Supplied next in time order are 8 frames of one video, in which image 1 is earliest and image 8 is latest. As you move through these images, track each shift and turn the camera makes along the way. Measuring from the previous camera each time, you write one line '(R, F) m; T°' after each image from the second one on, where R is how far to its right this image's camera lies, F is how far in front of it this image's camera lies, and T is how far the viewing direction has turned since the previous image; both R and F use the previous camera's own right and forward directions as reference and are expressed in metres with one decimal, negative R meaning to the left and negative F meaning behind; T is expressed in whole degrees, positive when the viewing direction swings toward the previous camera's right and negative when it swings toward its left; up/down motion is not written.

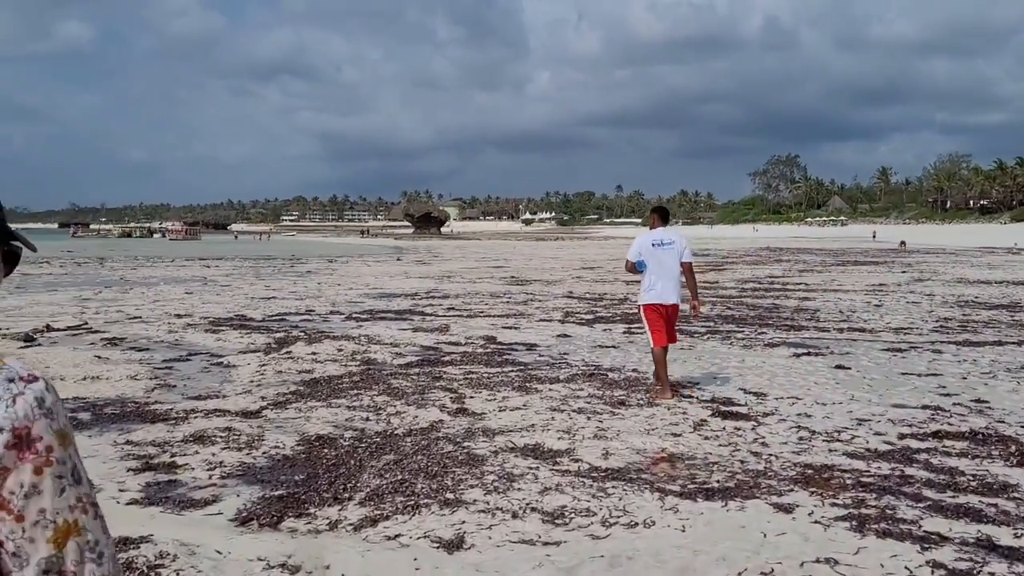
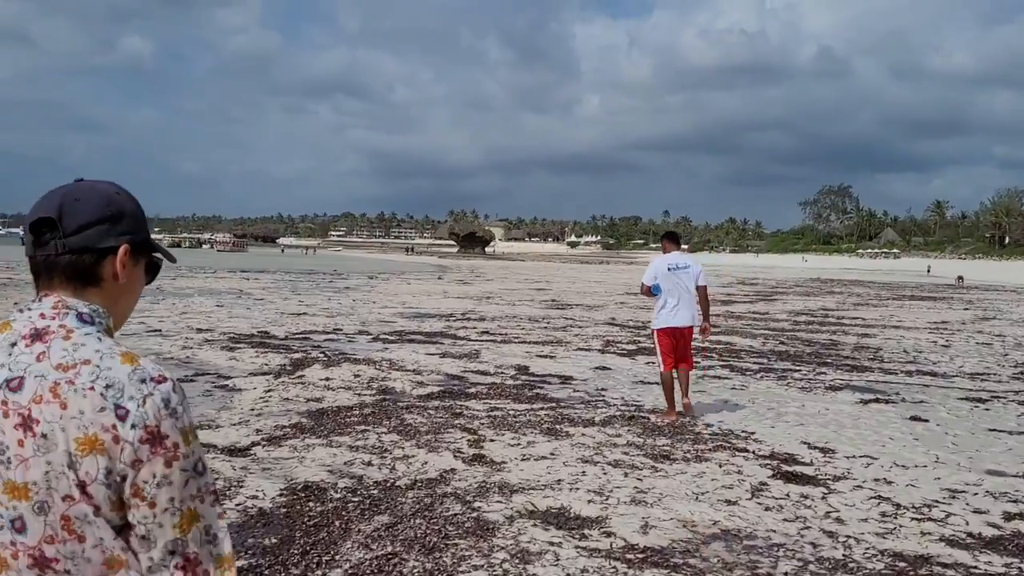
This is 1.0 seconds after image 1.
(+0.1, +1.0) m; -3°
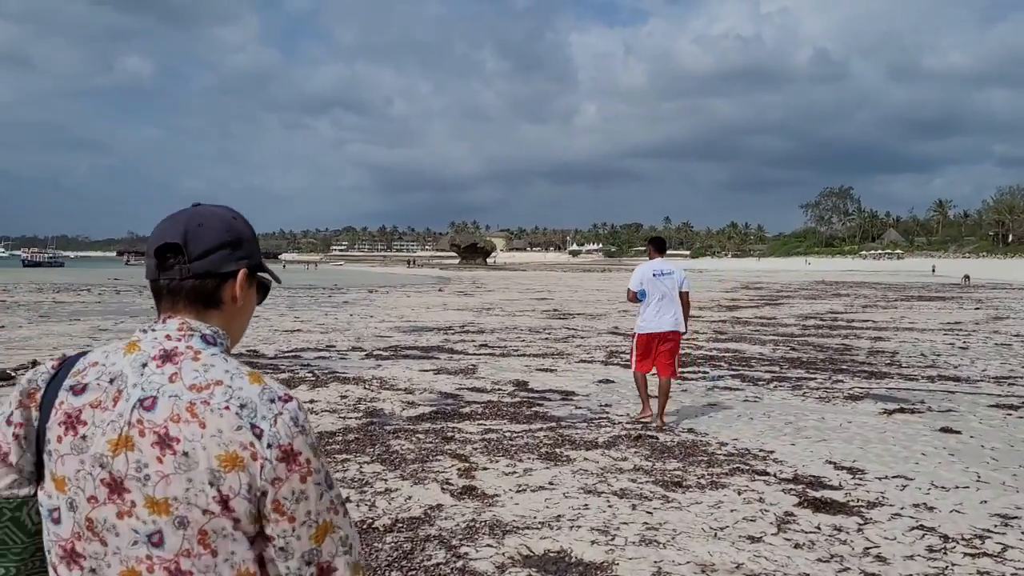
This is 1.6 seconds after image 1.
(+0.1, +0.7) m; 0°
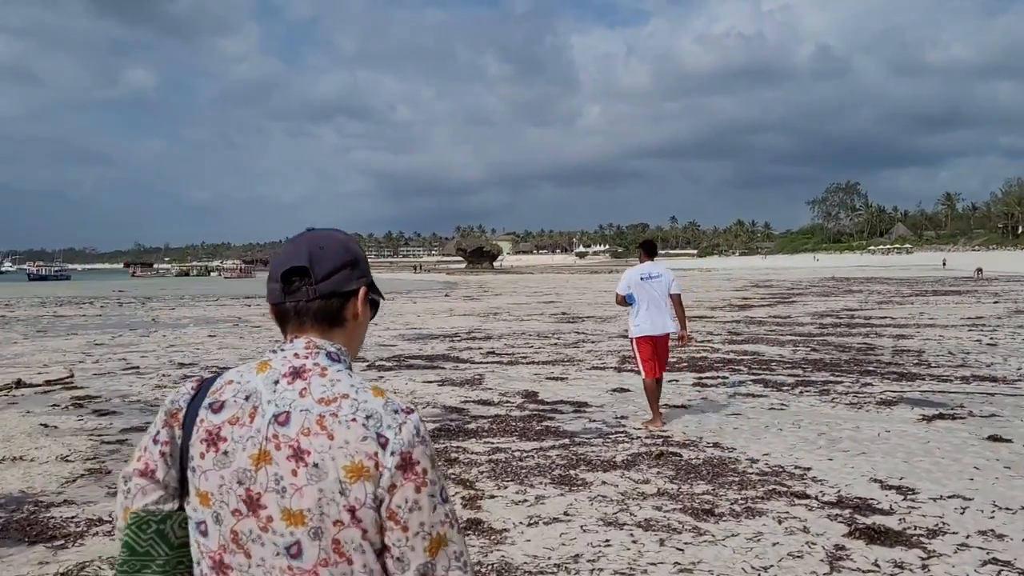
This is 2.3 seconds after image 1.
(0.0, +0.7) m; 0°
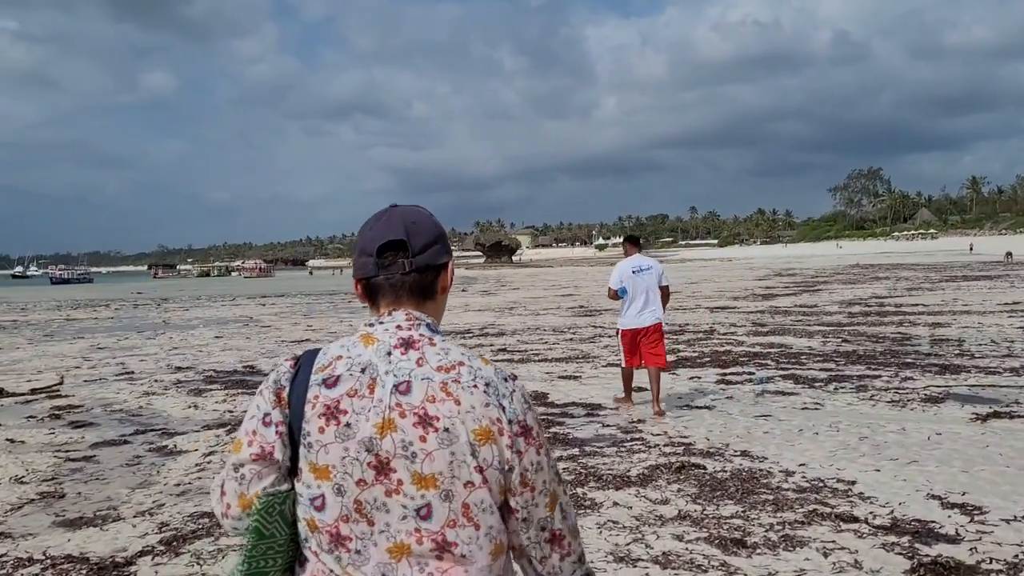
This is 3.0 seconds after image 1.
(+0.2, +0.8) m; -1°
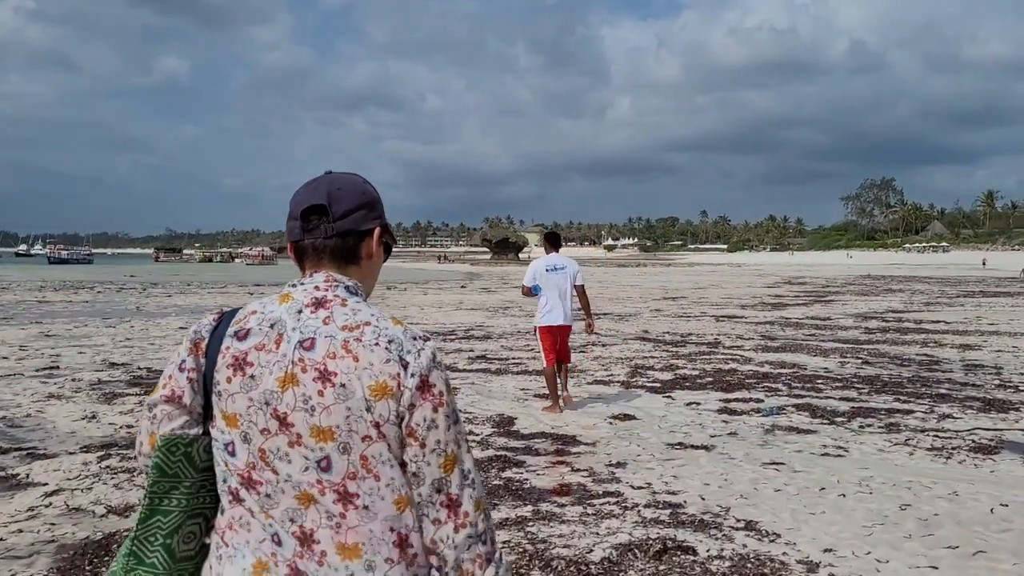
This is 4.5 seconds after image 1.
(+0.4, +1.7) m; 0°
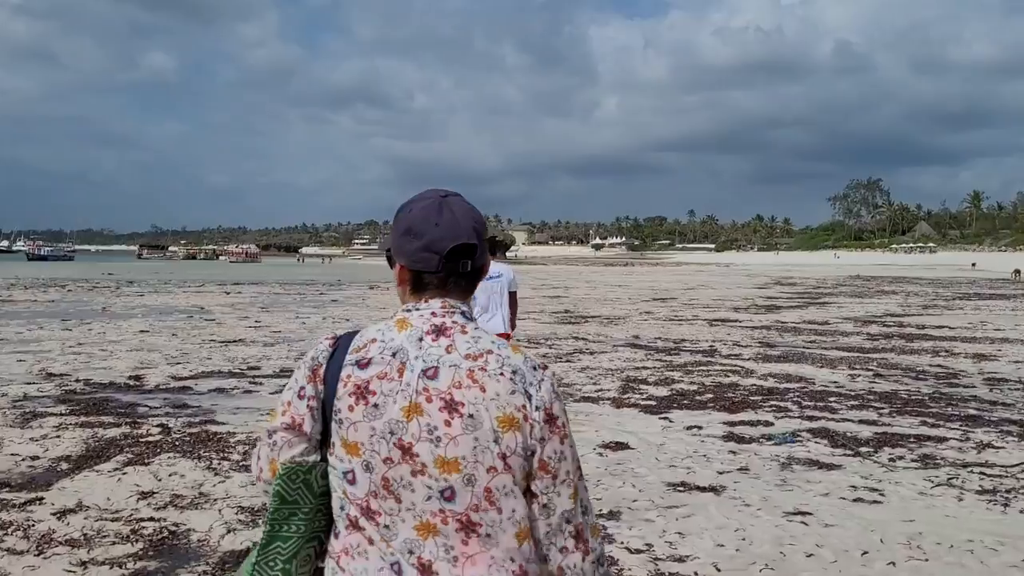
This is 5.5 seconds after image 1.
(+0.1, +1.2) m; +1°
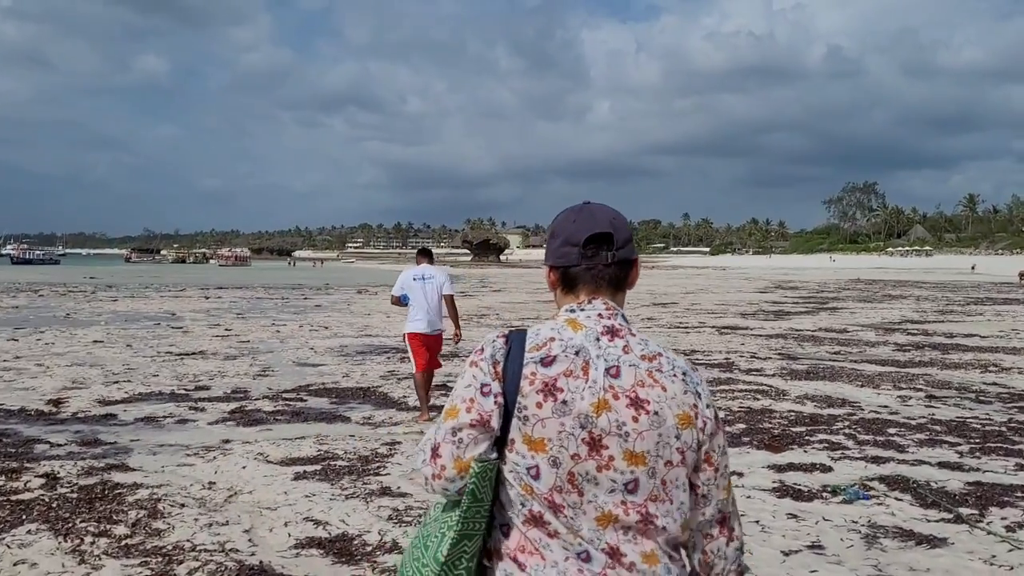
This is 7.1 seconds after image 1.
(0.0, +1.8) m; 0°
